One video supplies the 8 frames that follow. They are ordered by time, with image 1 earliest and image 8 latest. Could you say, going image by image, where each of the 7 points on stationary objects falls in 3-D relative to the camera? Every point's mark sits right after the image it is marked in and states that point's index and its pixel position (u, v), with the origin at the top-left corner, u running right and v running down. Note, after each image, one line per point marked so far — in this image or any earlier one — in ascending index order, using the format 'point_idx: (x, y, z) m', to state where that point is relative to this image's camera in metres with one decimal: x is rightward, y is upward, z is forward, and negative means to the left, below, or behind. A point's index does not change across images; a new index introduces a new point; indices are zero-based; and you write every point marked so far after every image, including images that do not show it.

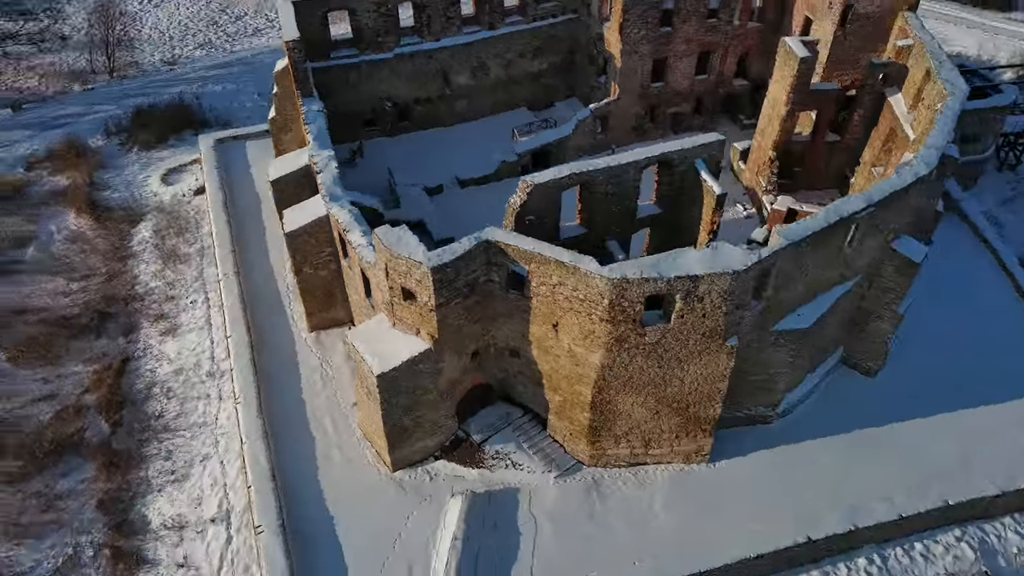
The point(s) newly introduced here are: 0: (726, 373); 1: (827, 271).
0: (+2.7, -1.0, +9.2) m
1: (+4.0, +0.2, +9.4) m
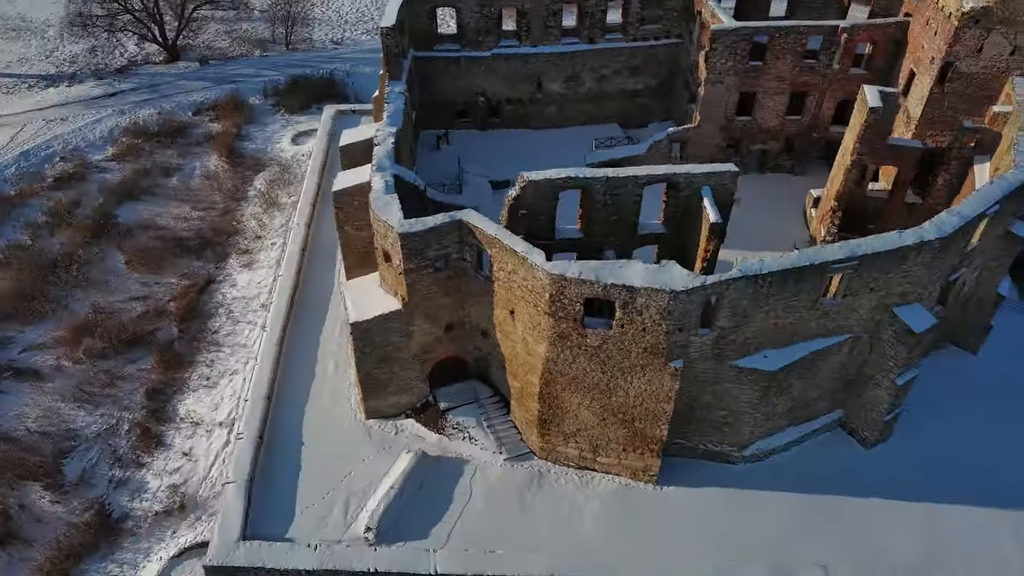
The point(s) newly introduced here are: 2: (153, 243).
0: (+2.0, -1.3, +9.2) m
1: (+3.6, -0.4, +9.2) m
2: (-7.9, +1.0, +16.2) m
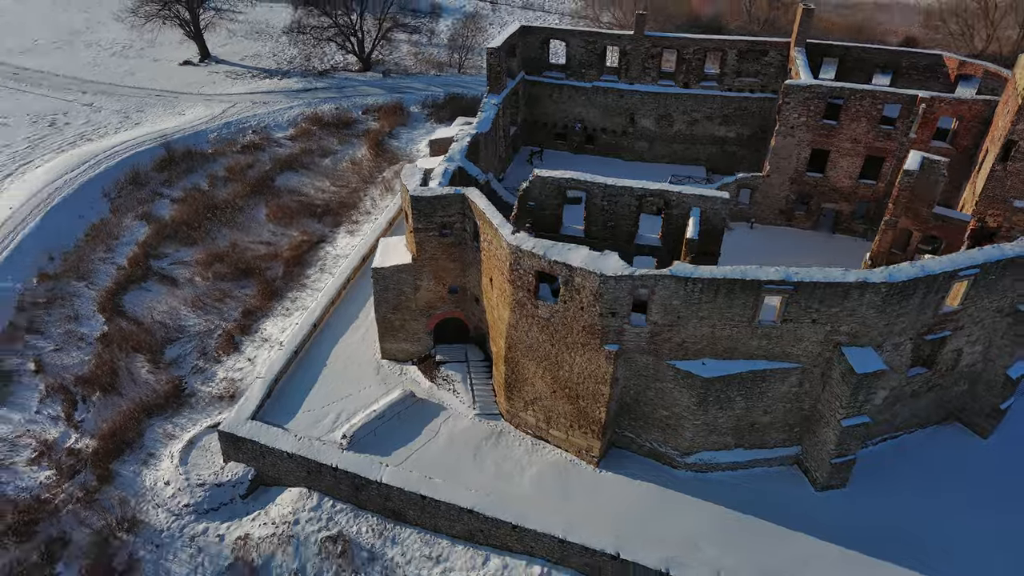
0: (+1.3, -1.2, +10.2) m
1: (+3.1, -0.6, +9.8) m
2: (-5.9, +2.2, +19.6) m
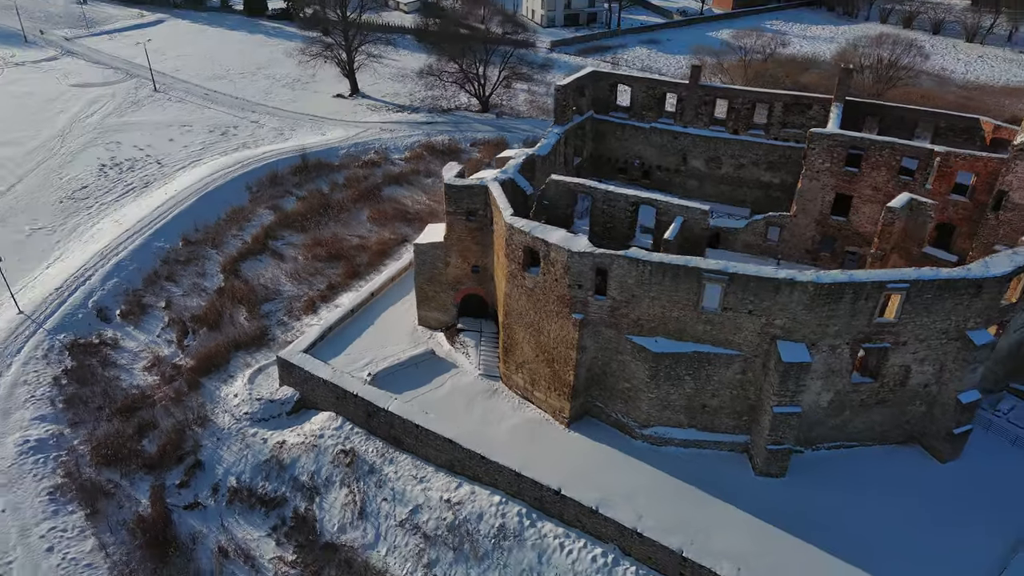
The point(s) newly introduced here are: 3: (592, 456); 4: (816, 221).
0: (+1.0, -0.9, +12.1) m
1: (+2.7, -0.5, +11.5) m
2: (-3.8, +2.4, +23.0) m
3: (+1.4, -2.8, +12.4) m
4: (+6.9, +1.5, +16.7) m
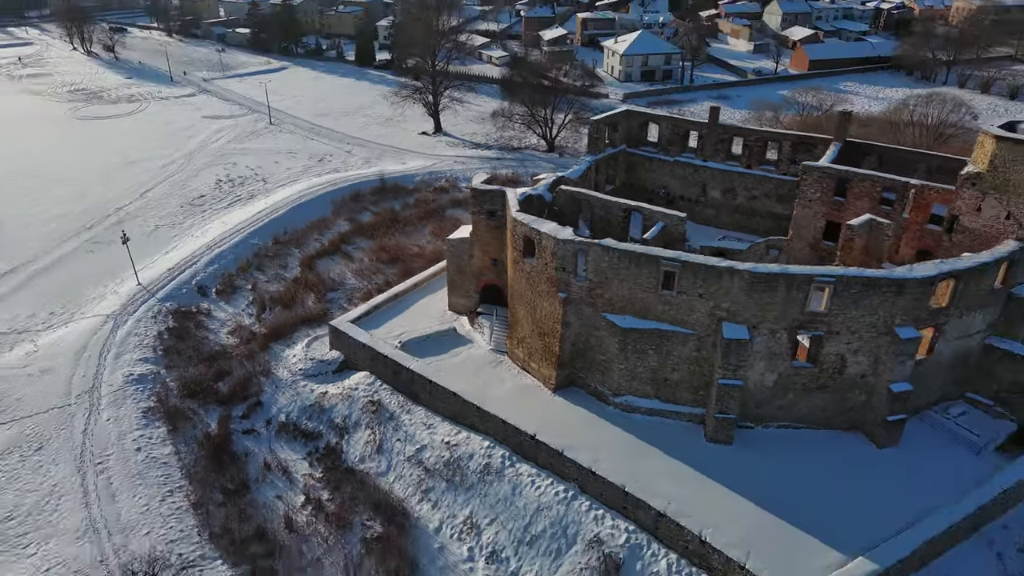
0: (+1.0, -0.6, +14.6) m
1: (+2.6, -0.2, +13.8) m
2: (-2.2, +2.2, +26.2) m
3: (+1.1, -2.5, +14.7) m
4: (+7.5, +1.1, +18.6) m
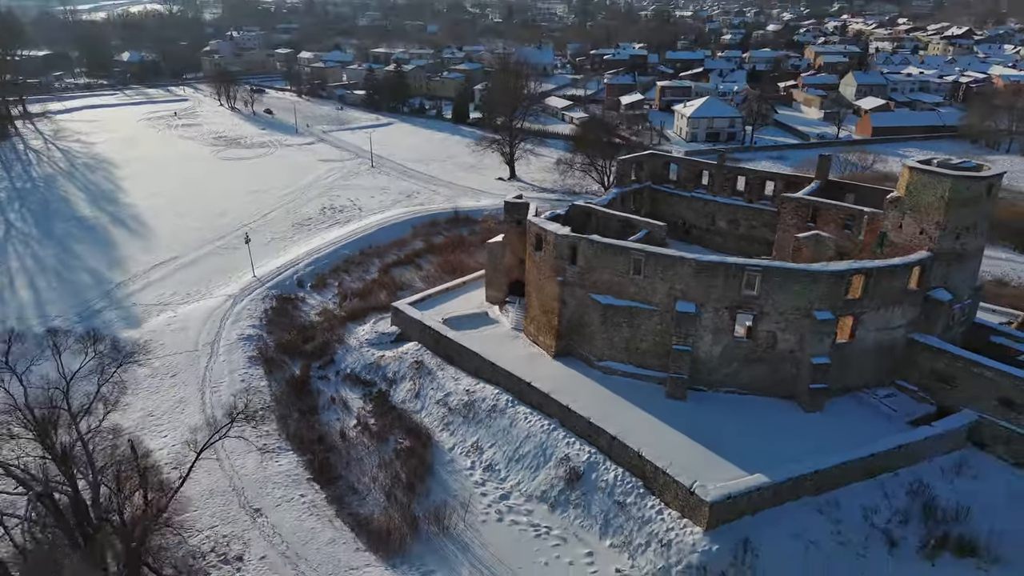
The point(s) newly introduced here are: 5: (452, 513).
0: (+1.2, -0.2, +18.9) m
1: (+2.7, +0.2, +17.9) m
2: (-0.3, +1.6, +31.0) m
3: (+1.3, -2.2, +18.8) m
4: (+8.3, +0.7, +22.1) m
5: (-1.3, -4.8, +15.7) m
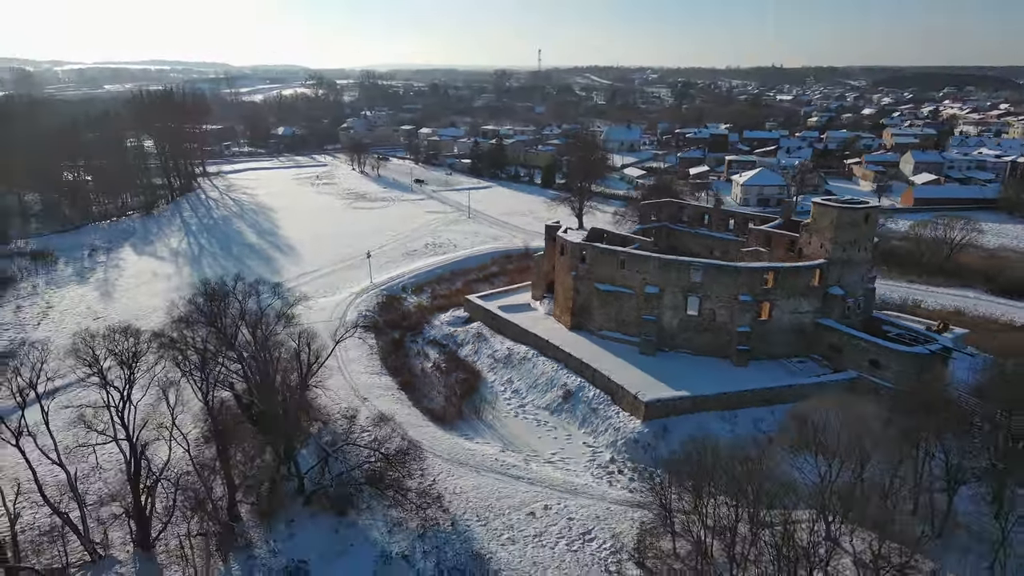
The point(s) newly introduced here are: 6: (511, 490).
0: (+2.3, 0.0, +27.6) m
1: (+3.7, +0.5, +26.4) m
2: (+2.6, +0.7, +39.9) m
3: (+2.2, -1.9, +27.3) m
4: (+9.8, +0.4, +29.8) m
5: (-0.9, -4.1, +24.3) m
6: (0.0, -5.3, +19.2) m
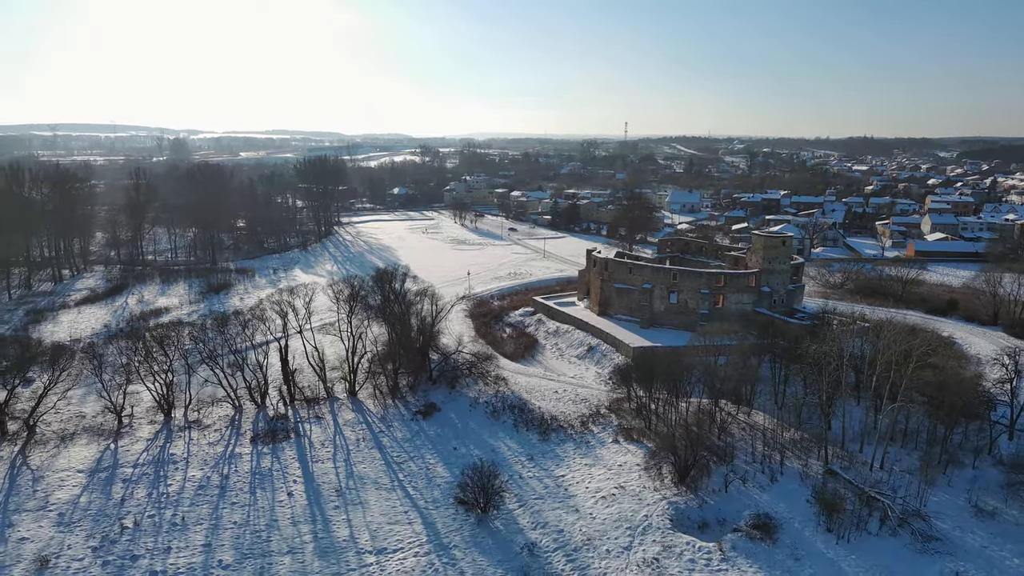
0: (+5.1, +0.1, +42.5) m
1: (+6.3, +0.6, +41.2) m
2: (+6.9, -0.4, +54.8) m
3: (+4.9, -1.8, +42.0) m
4: (+12.8, 0.0, +43.8) m
5: (+1.4, -3.7, +39.3) m
6: (+1.6, -4.5, +34.0) m
